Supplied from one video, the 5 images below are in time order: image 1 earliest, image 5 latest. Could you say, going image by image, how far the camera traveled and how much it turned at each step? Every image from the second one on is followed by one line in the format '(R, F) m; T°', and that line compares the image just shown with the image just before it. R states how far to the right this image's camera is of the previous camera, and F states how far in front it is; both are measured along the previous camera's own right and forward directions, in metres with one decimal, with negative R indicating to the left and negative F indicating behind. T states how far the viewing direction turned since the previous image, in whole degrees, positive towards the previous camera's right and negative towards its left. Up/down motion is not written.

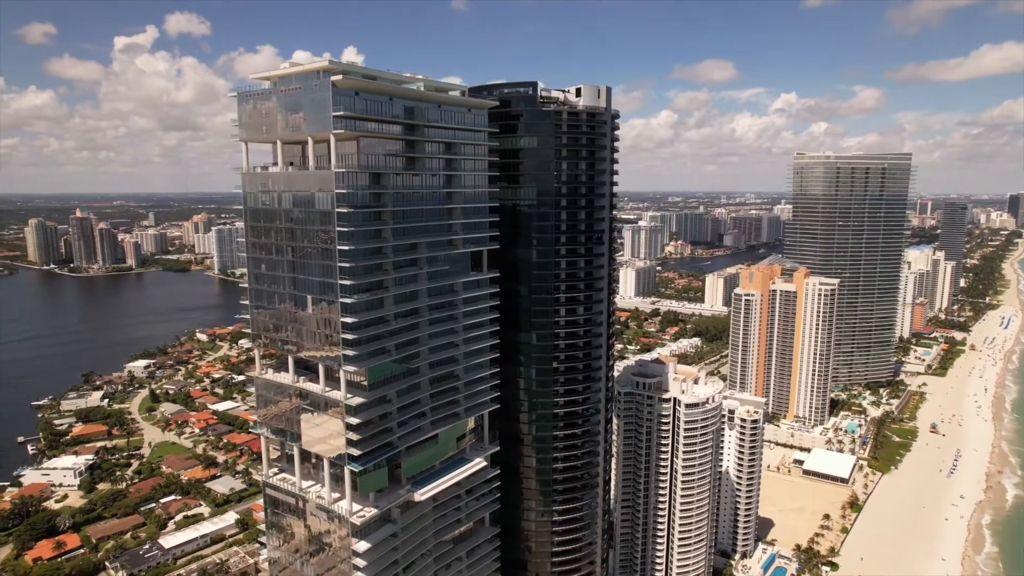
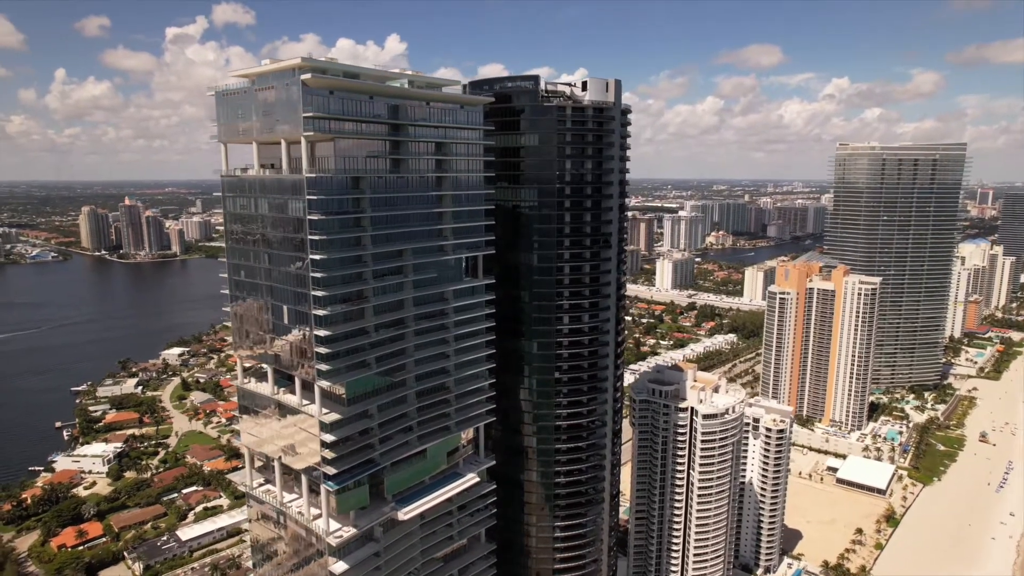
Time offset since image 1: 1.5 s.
(+2.6, +2.3) m; -4°
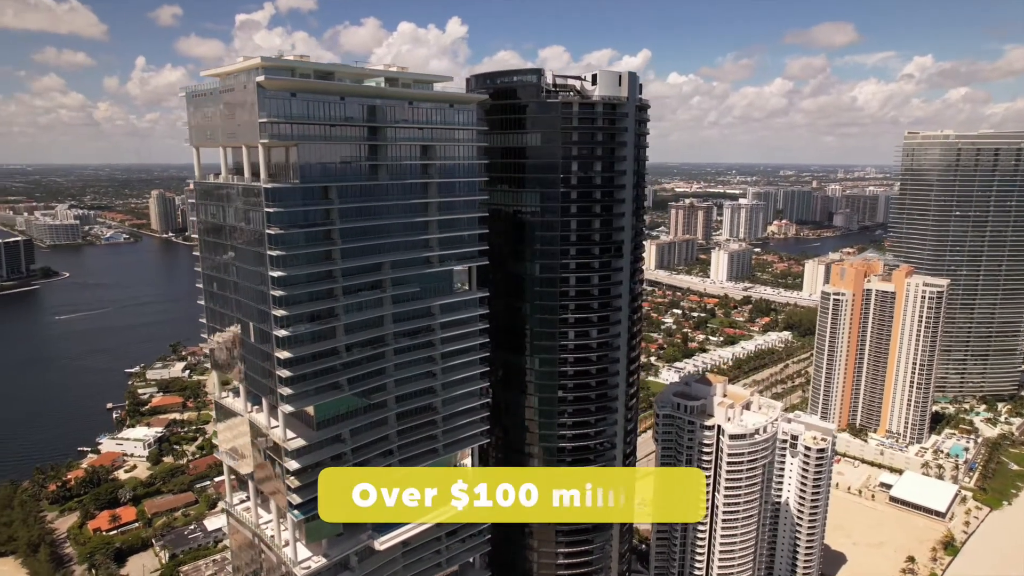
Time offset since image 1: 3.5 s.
(+3.4, +3.2) m; -5°
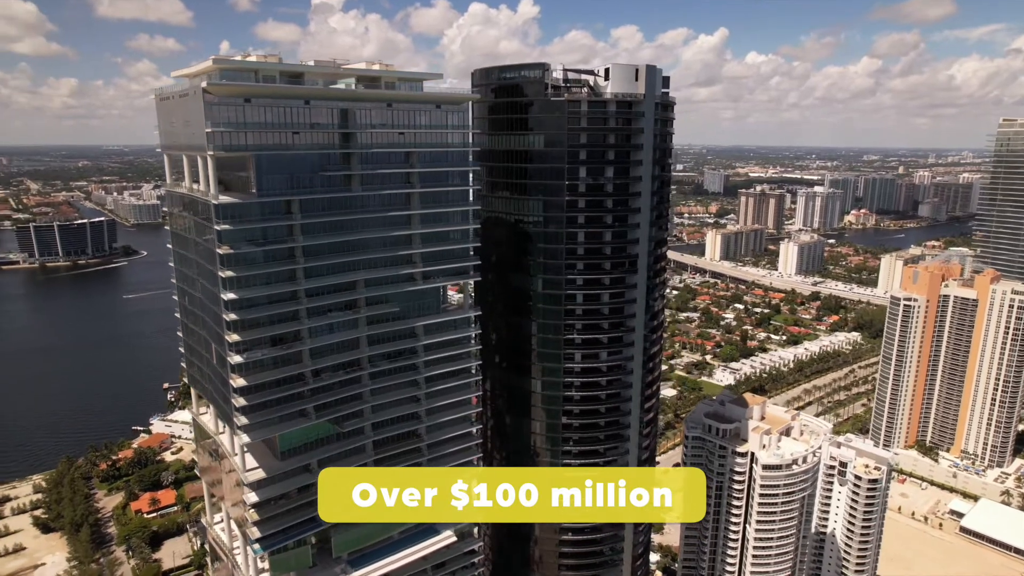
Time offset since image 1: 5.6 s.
(+3.5, +3.4) m; -6°
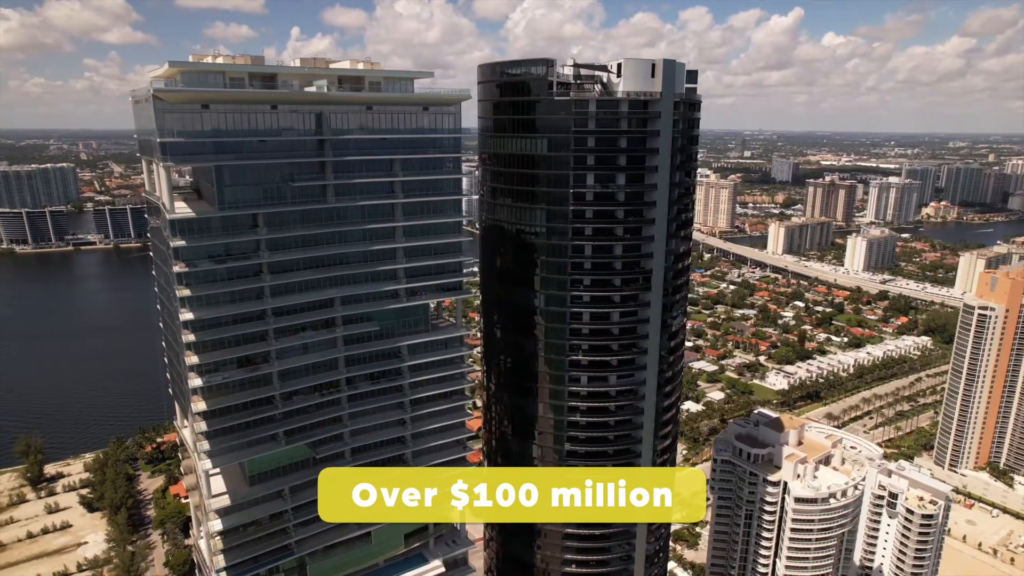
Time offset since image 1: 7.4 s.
(+2.9, +2.8) m; -5°
